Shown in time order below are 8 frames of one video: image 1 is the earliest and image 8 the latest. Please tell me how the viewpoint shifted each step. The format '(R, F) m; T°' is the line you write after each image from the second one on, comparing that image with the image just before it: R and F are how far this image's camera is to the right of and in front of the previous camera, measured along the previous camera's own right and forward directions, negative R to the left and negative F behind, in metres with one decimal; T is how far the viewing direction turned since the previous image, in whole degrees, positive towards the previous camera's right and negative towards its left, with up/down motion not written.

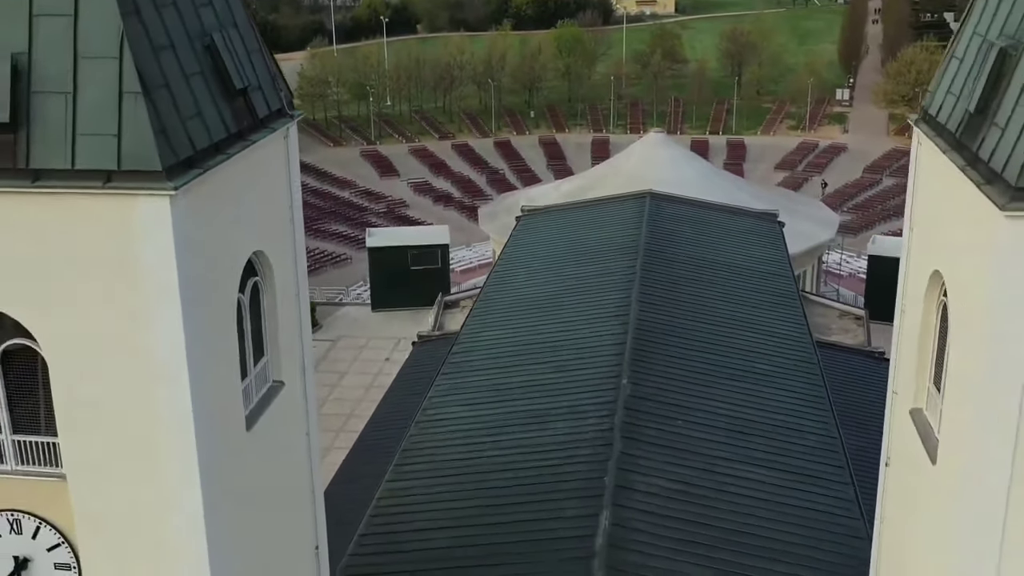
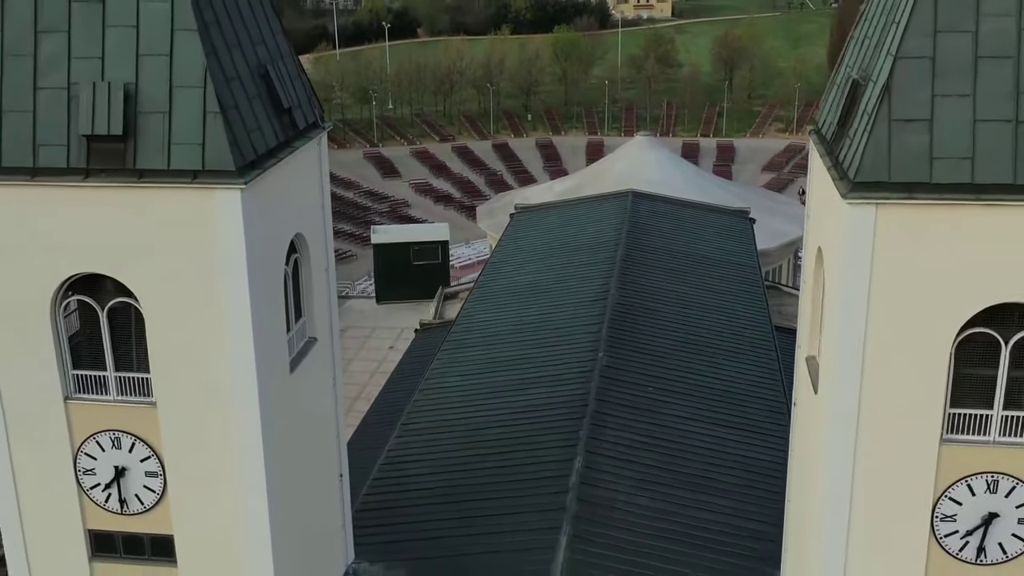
(+0.2, -3.6) m; 0°
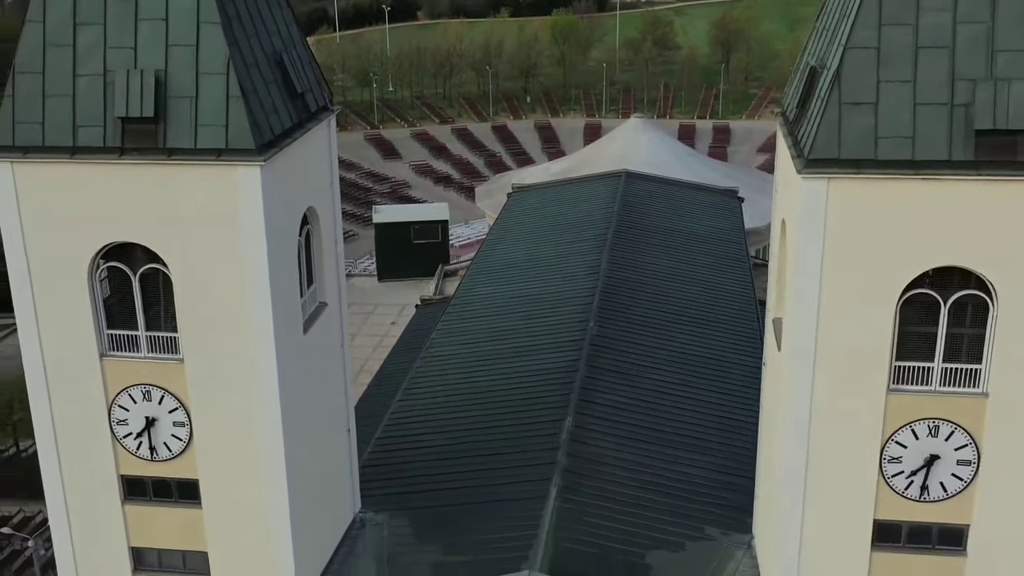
(+0.1, -1.6) m; 0°
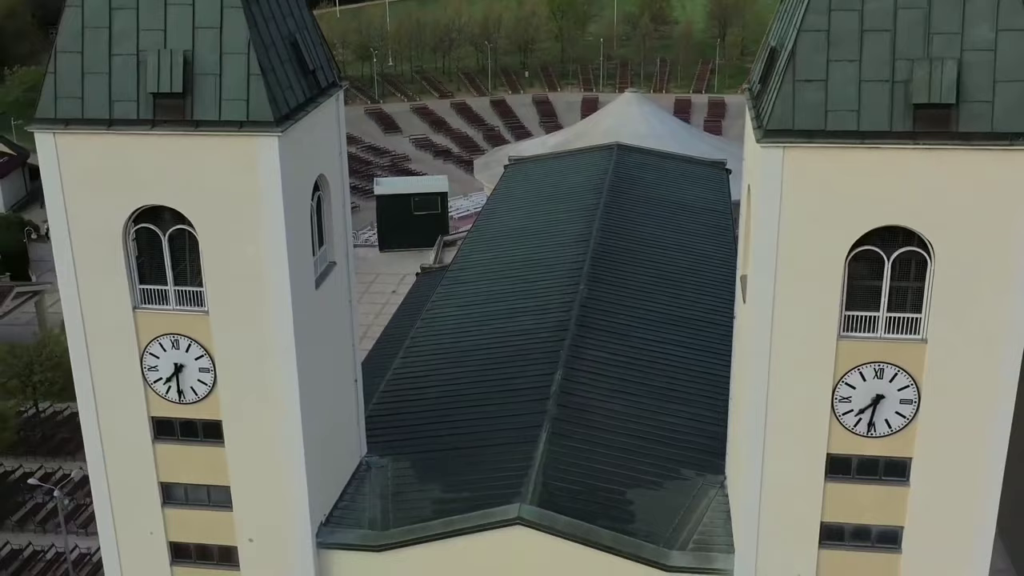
(+0.1, -1.9) m; 0°
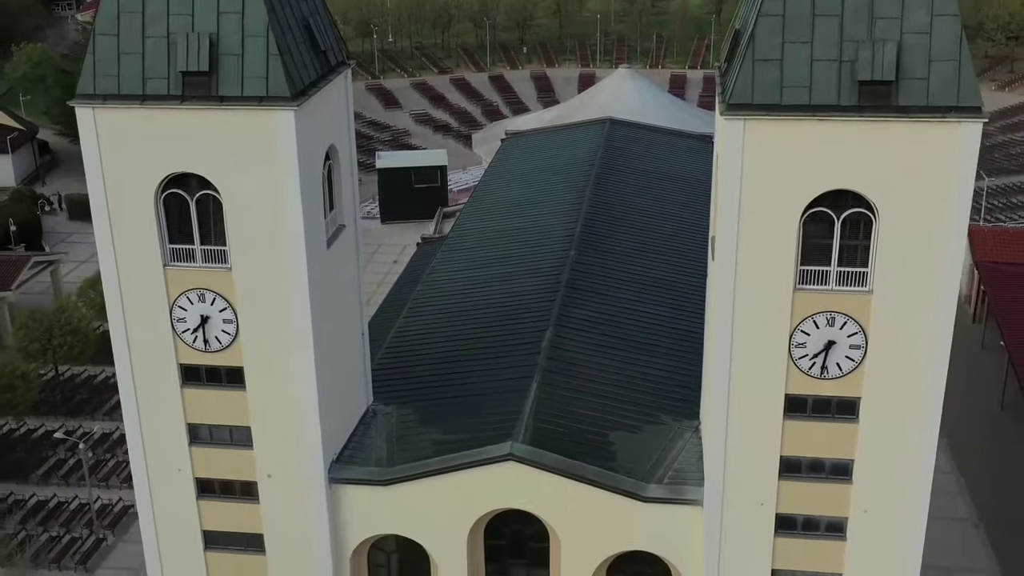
(+0.1, -2.1) m; 0°
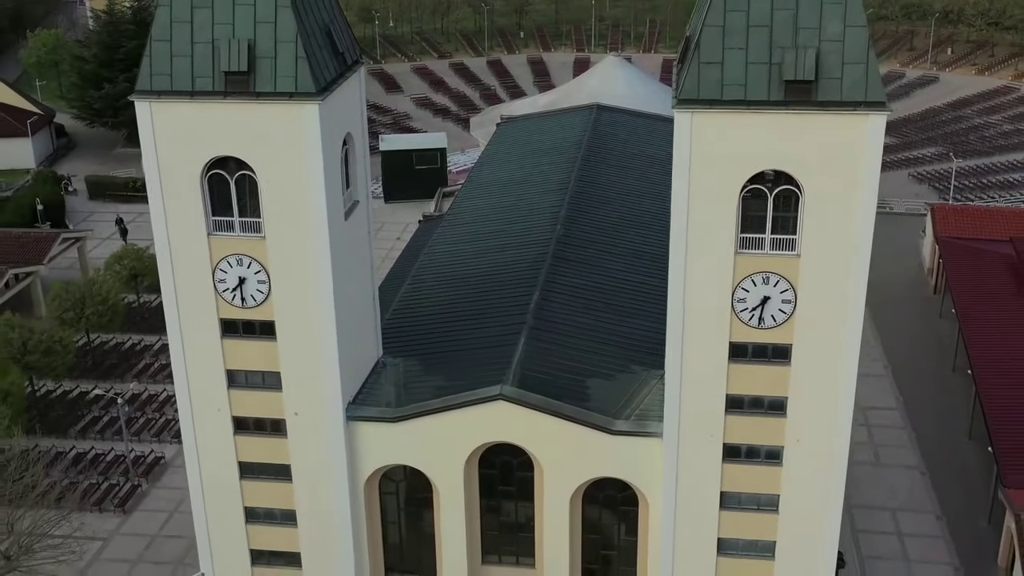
(+0.2, -3.9) m; 0°
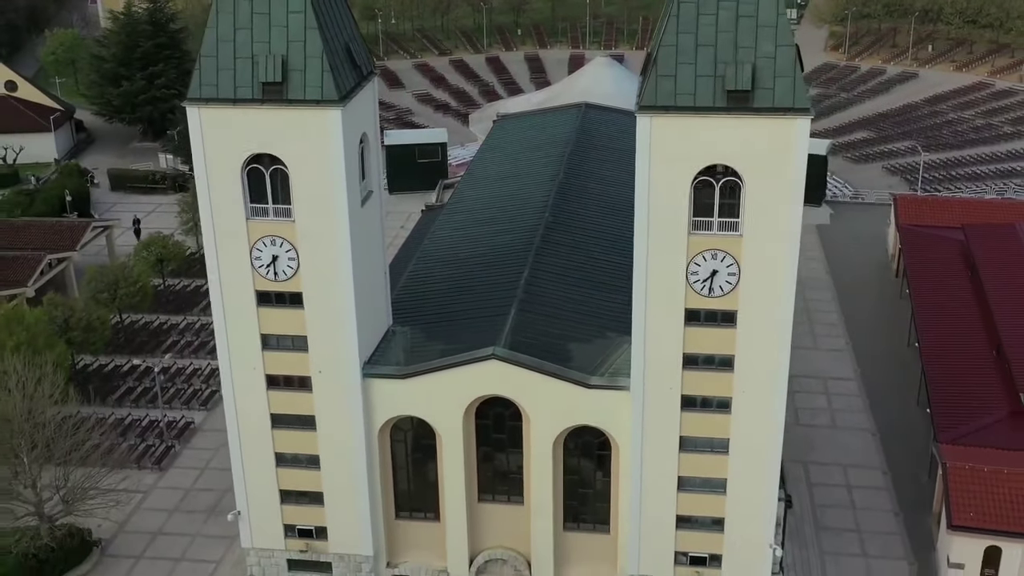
(+0.2, -4.7) m; 0°
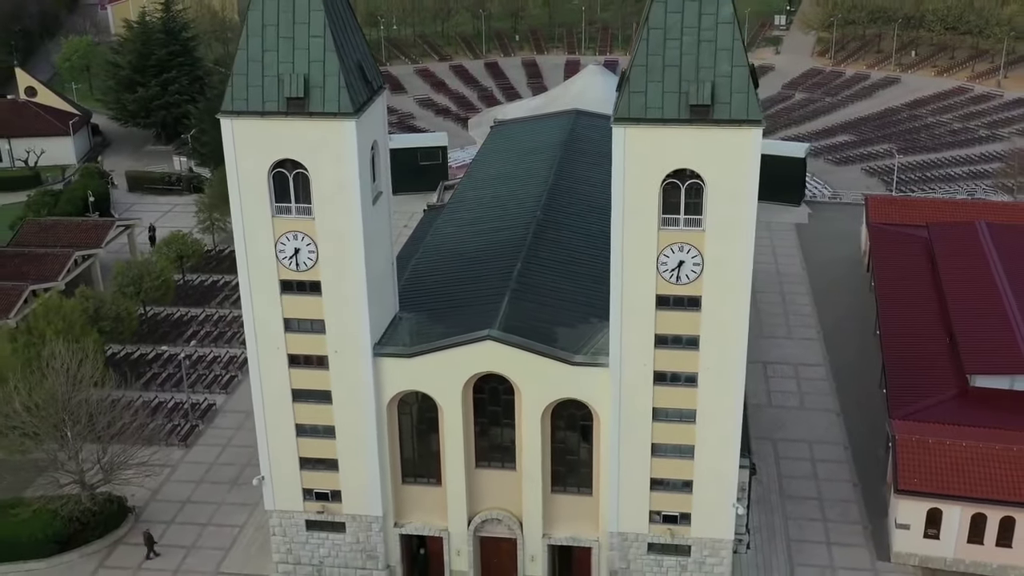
(+0.2, -4.1) m; 0°
